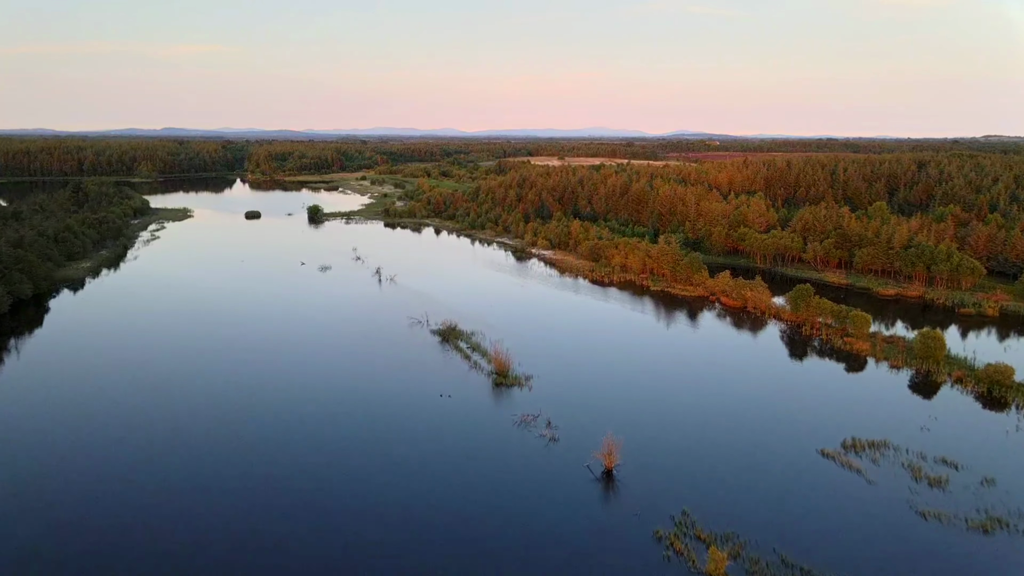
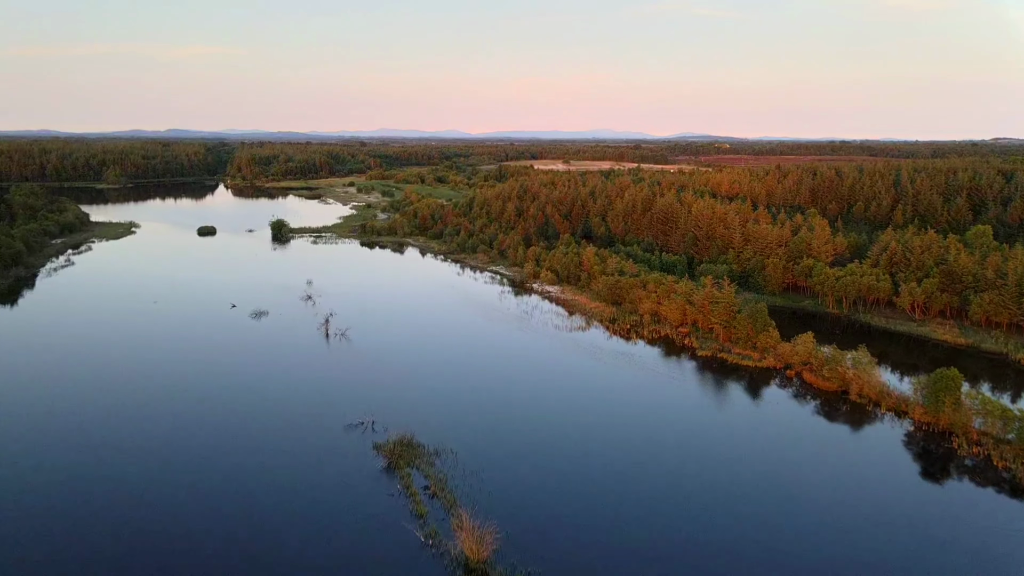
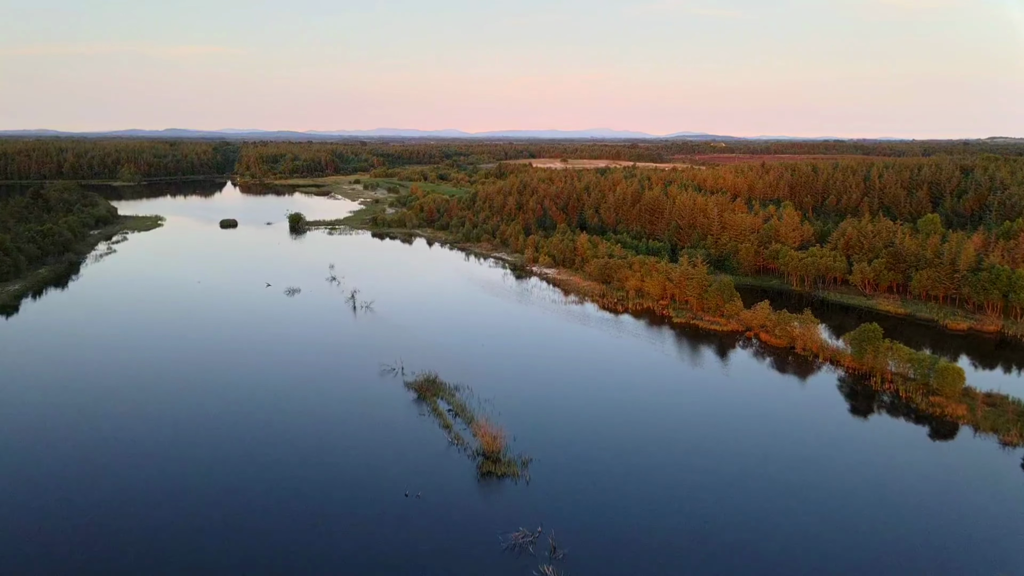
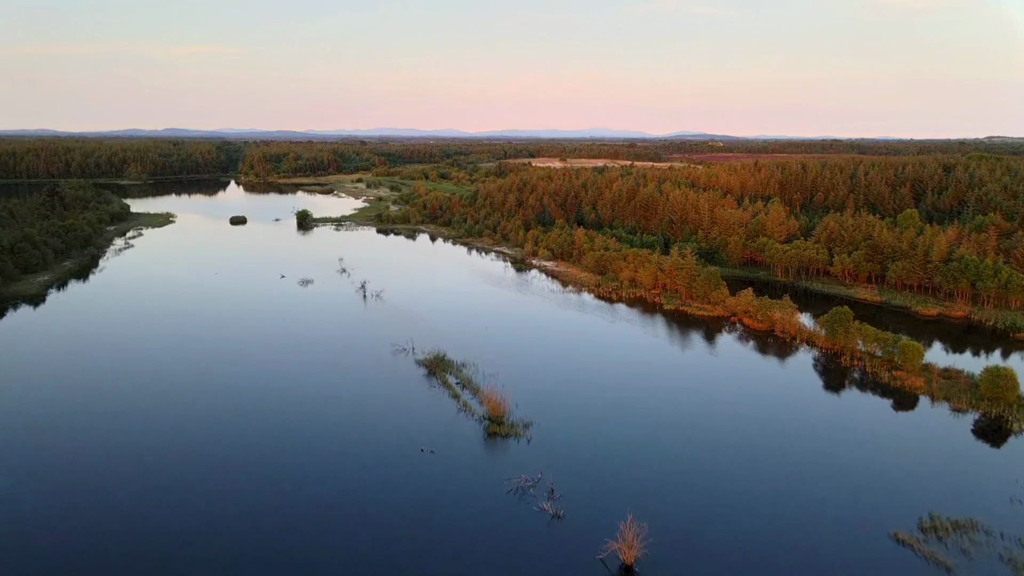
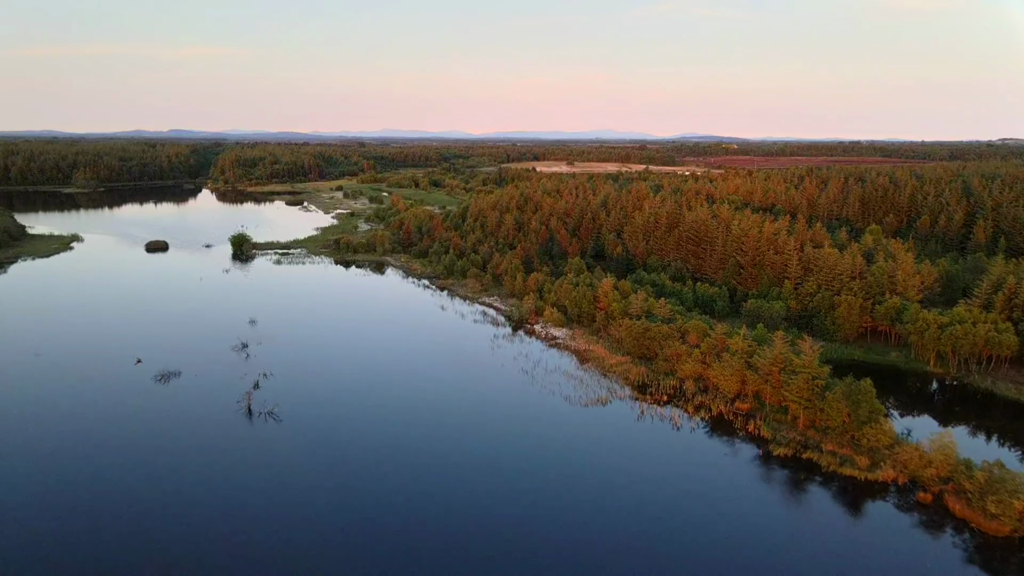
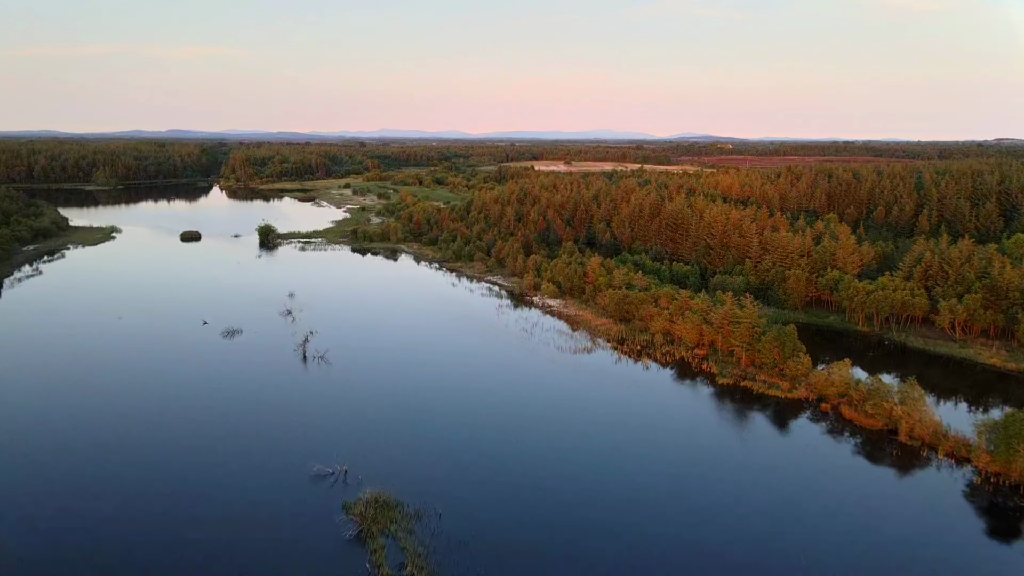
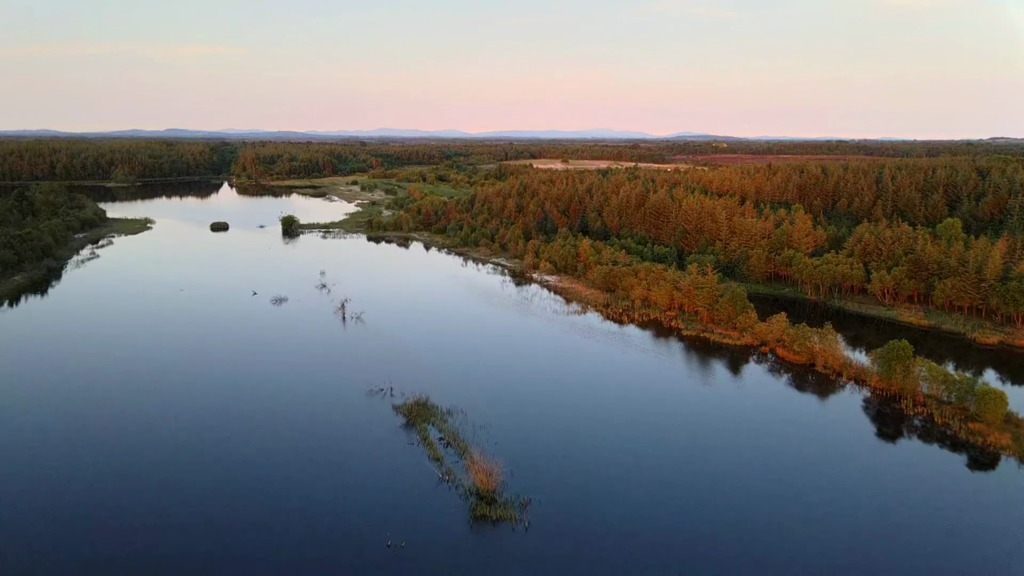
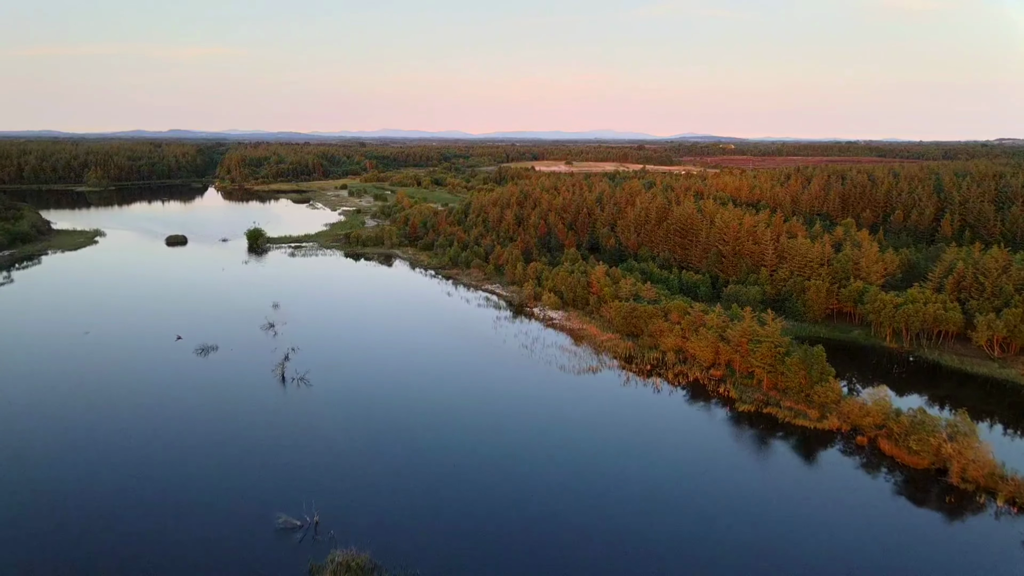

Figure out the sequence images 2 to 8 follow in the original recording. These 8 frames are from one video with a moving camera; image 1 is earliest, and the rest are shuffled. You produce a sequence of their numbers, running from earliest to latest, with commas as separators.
4, 3, 7, 2, 6, 8, 5
